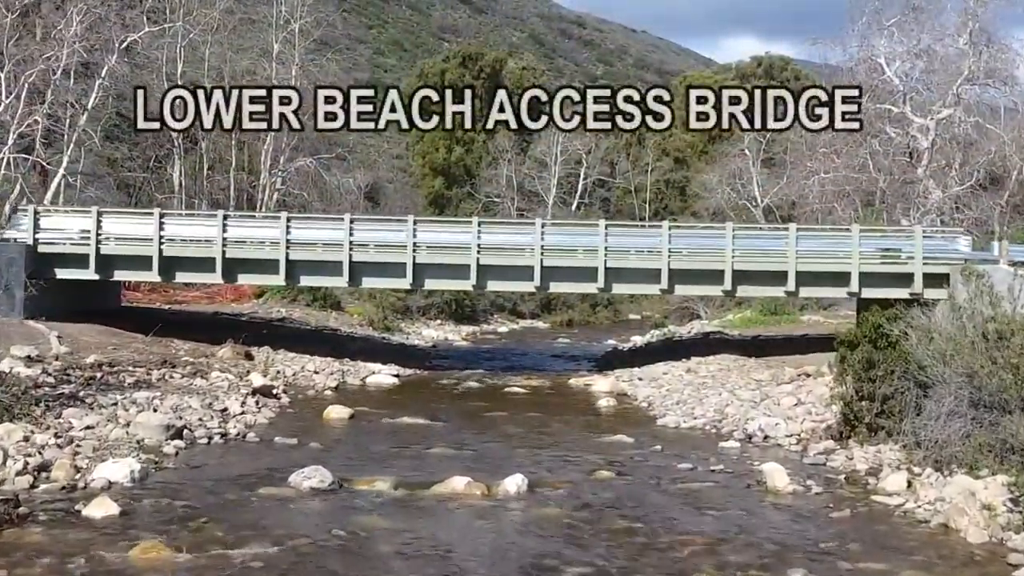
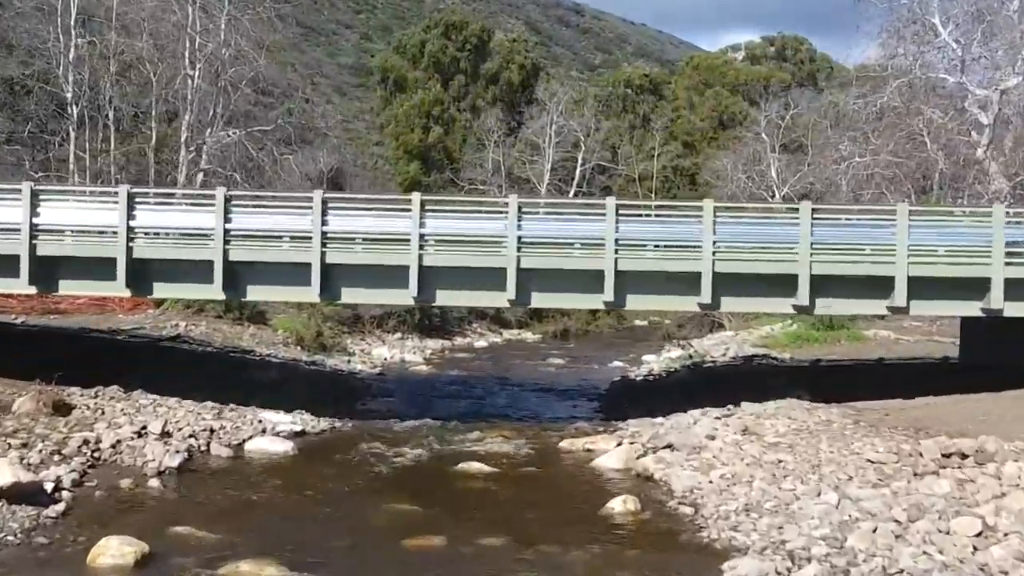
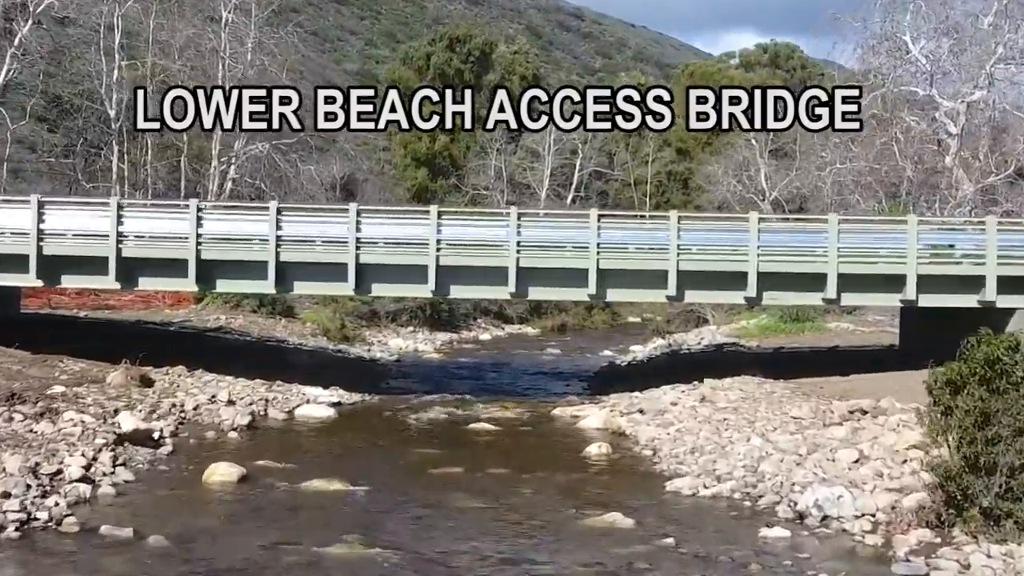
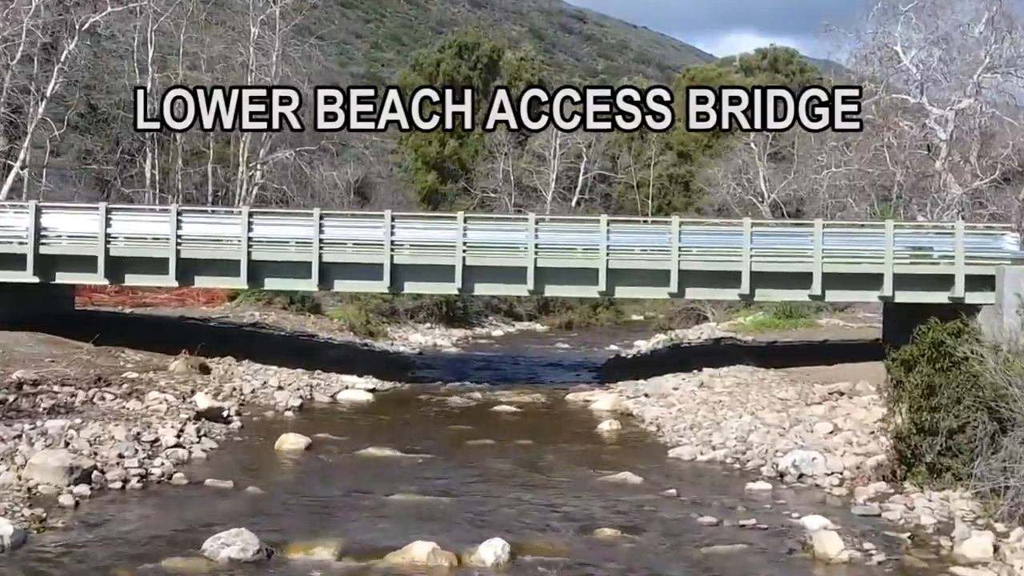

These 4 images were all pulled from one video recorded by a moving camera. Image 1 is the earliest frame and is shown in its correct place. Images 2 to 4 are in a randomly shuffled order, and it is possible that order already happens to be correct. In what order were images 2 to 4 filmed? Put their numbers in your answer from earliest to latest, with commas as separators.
4, 3, 2
